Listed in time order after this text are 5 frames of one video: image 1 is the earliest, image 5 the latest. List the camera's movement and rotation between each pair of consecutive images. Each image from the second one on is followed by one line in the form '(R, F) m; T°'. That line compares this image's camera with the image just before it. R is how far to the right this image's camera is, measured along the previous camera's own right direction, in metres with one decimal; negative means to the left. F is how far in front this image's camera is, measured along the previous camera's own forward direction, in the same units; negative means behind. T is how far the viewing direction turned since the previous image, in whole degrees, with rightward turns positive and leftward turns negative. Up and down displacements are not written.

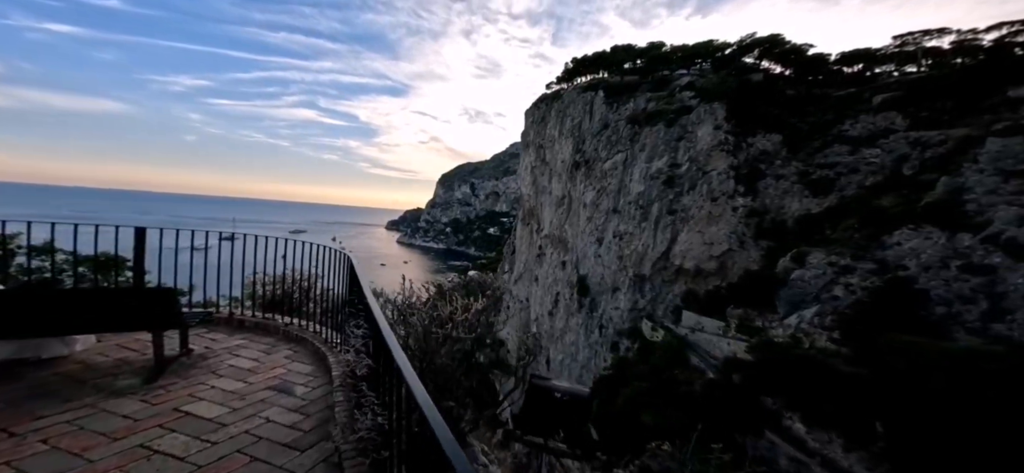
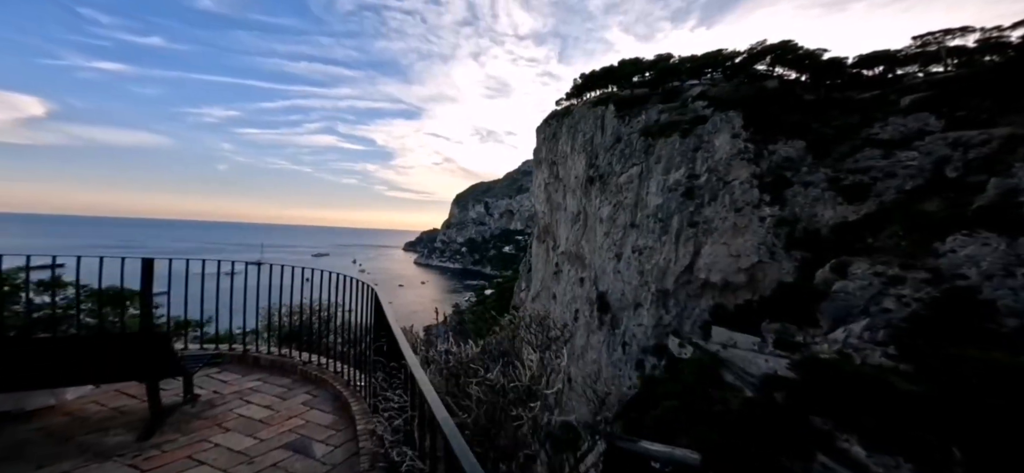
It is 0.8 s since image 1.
(-0.1, +0.2) m; -2°
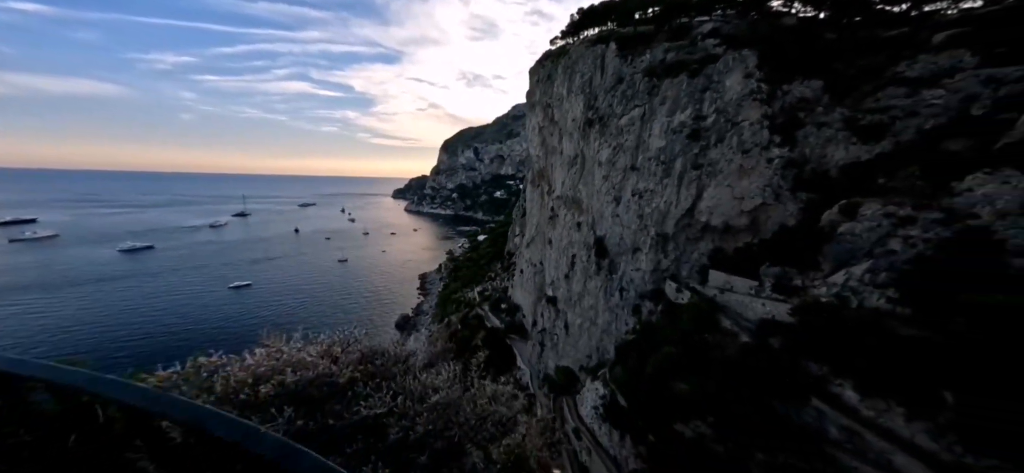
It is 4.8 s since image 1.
(-0.4, +0.3) m; +2°
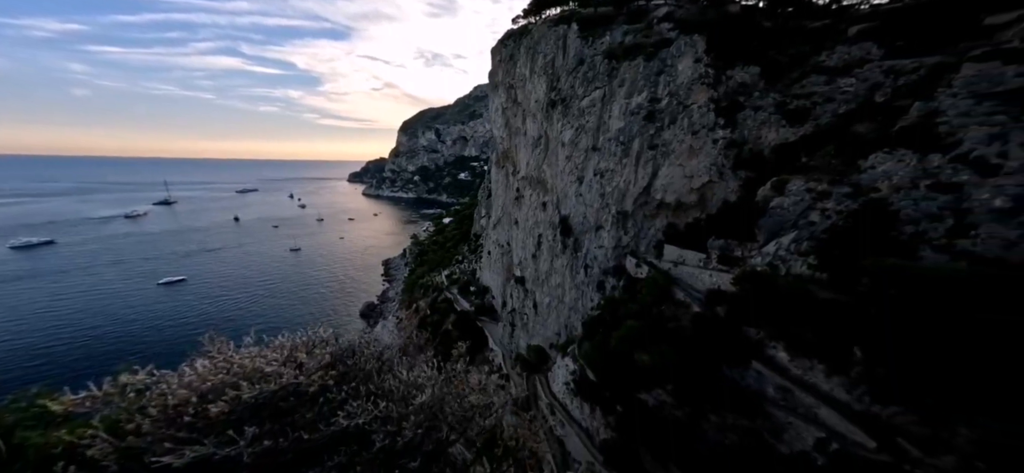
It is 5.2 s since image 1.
(+0.1, -0.3) m; +5°
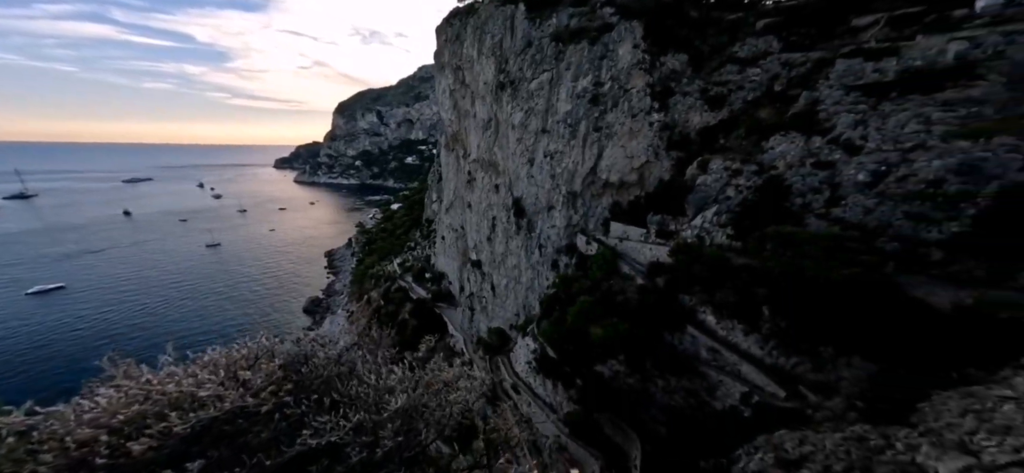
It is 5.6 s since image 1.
(+0.2, -0.4) m; +6°
